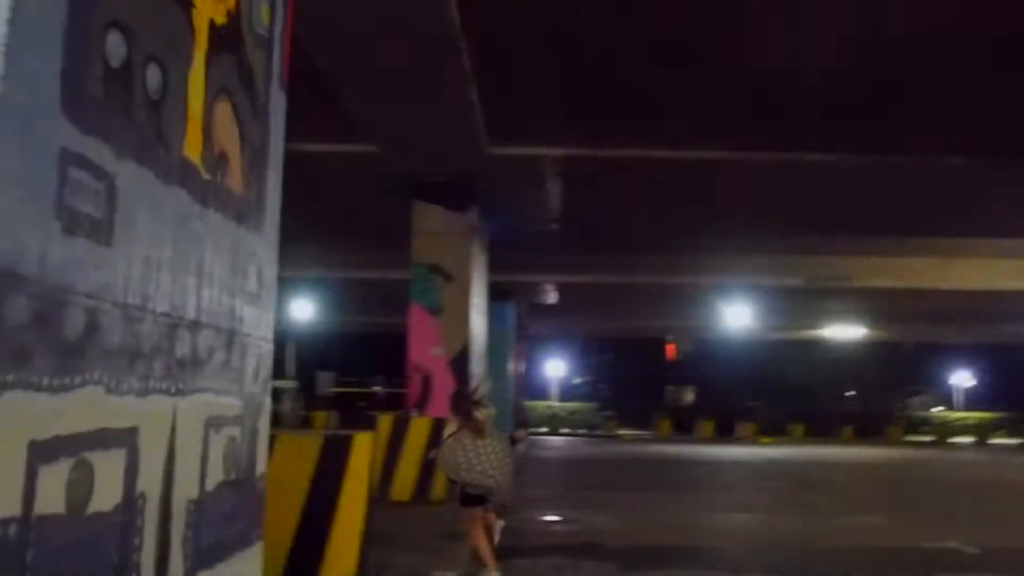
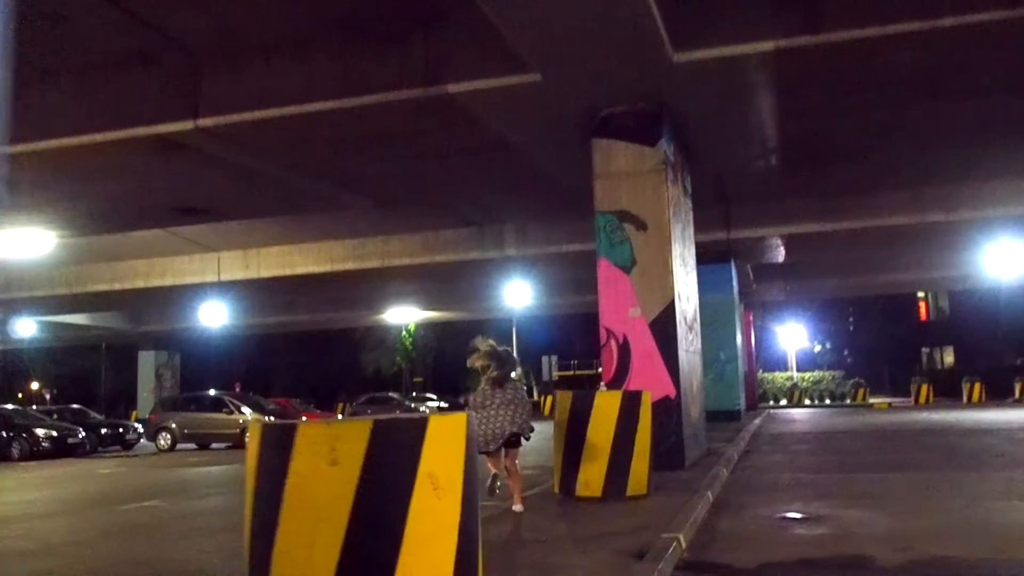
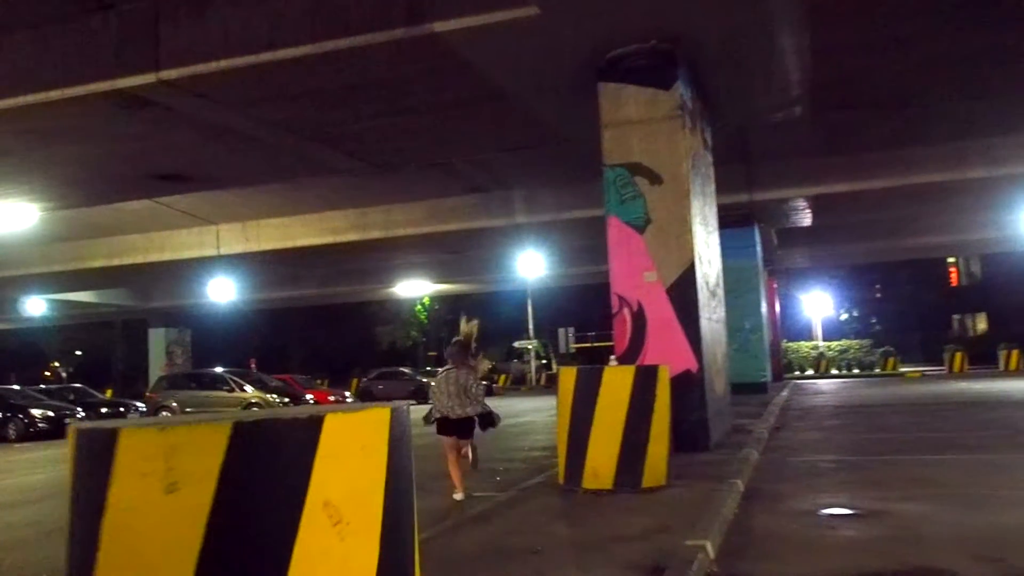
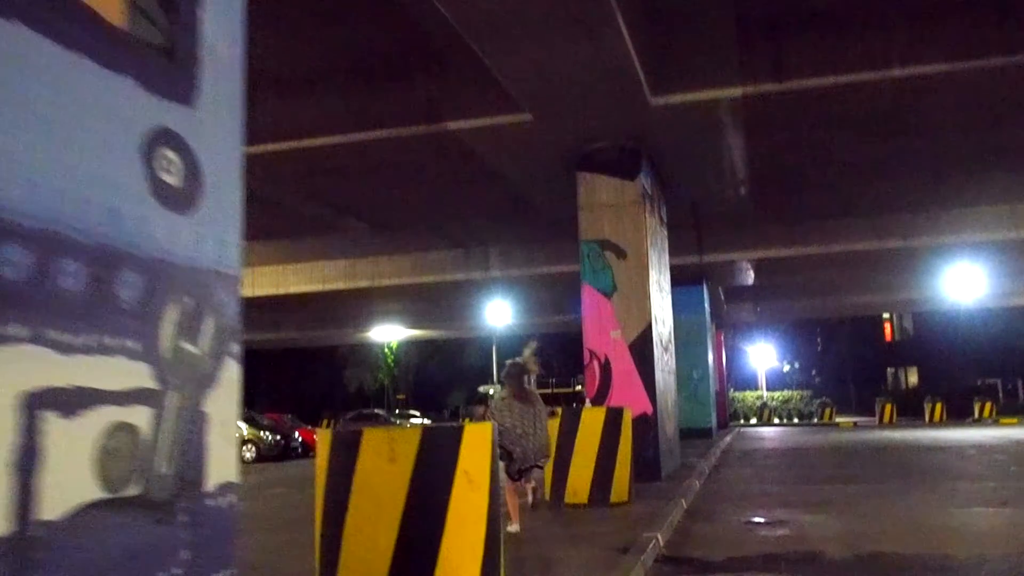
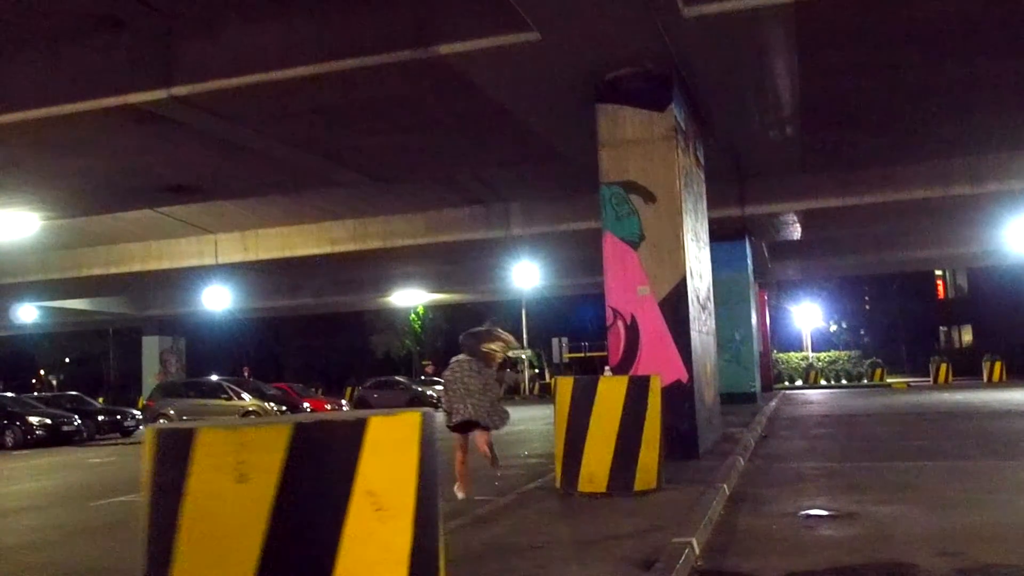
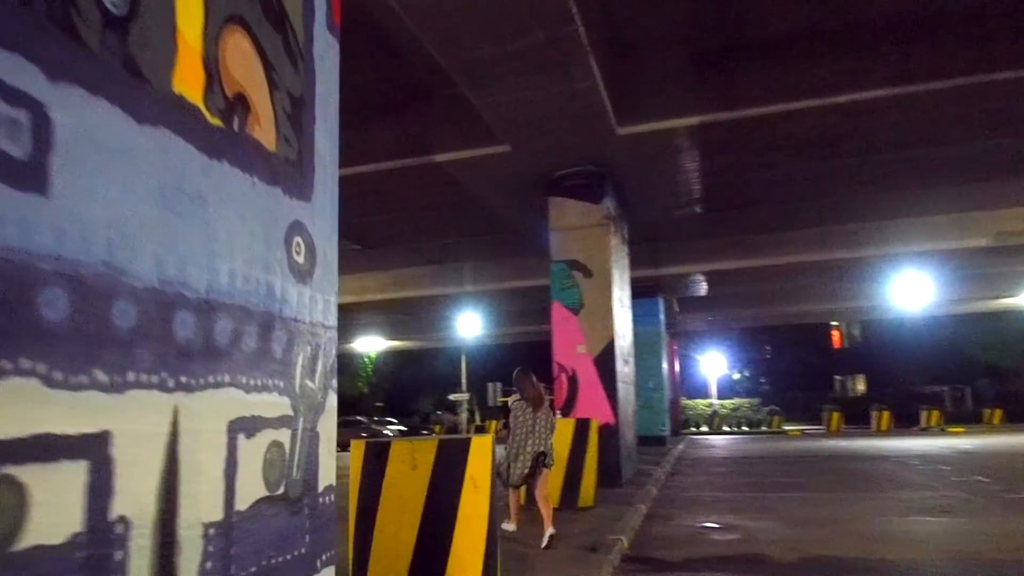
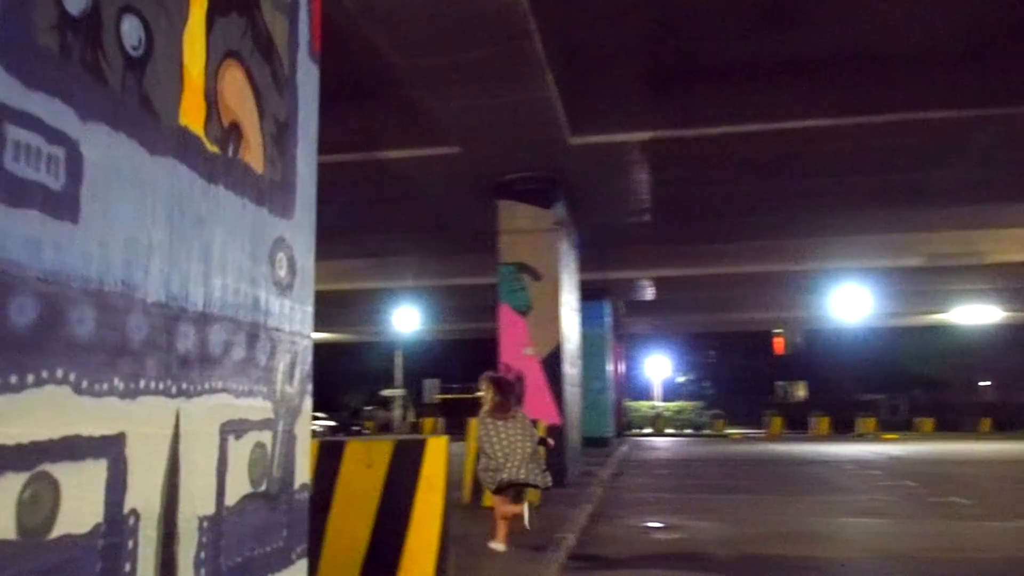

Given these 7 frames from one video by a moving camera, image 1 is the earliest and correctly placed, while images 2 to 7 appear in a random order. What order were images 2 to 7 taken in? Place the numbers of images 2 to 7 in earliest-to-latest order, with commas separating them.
7, 6, 4, 2, 5, 3
